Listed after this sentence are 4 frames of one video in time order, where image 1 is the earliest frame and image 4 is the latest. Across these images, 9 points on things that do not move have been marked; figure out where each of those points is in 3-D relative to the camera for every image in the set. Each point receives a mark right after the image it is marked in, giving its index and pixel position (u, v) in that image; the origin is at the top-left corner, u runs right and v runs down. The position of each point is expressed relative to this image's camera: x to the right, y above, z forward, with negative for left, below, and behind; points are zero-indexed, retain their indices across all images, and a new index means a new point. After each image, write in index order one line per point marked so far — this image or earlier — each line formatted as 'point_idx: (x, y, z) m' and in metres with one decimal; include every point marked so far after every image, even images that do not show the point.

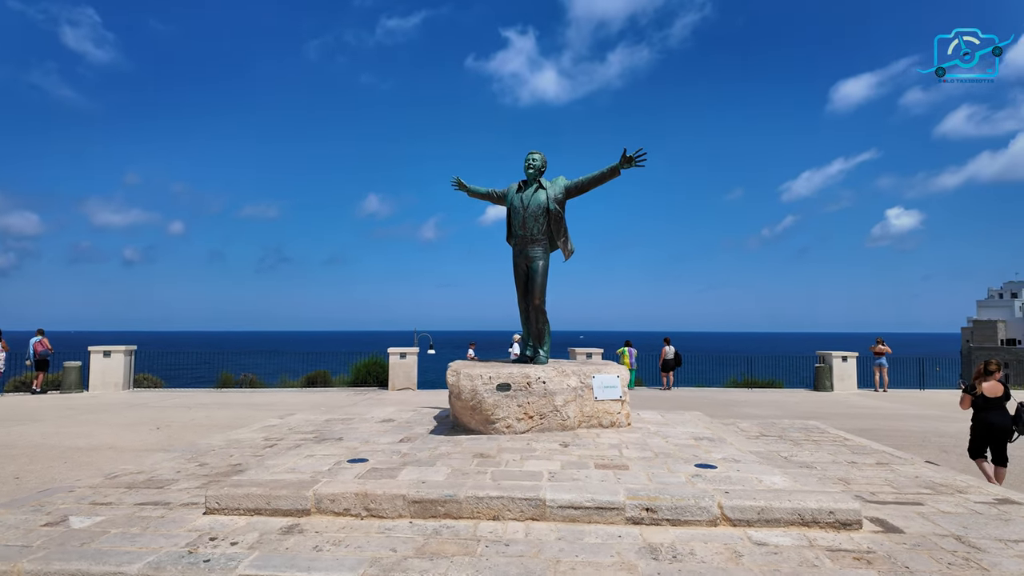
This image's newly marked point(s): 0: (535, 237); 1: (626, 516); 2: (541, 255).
0: (+0.3, +0.6, +7.3) m
1: (+0.8, -1.6, +4.1) m
2: (+0.4, +0.4, +7.3) m
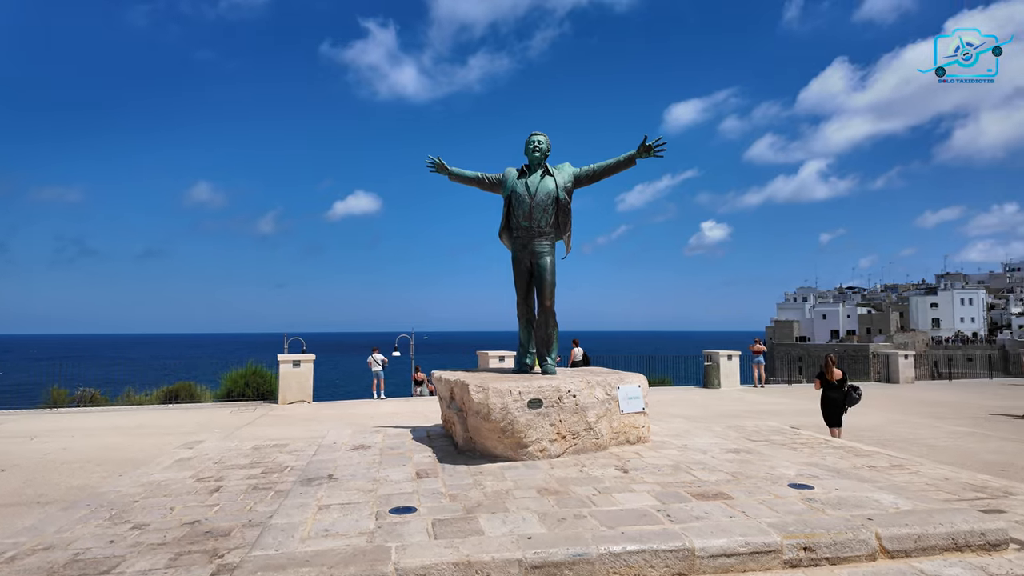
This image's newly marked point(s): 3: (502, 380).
0: (+0.3, +0.6, +6.4) m
1: (+1.6, -1.6, +3.5) m
2: (+0.4, +0.4, +6.4) m
3: (-0.1, -0.8, +5.4) m
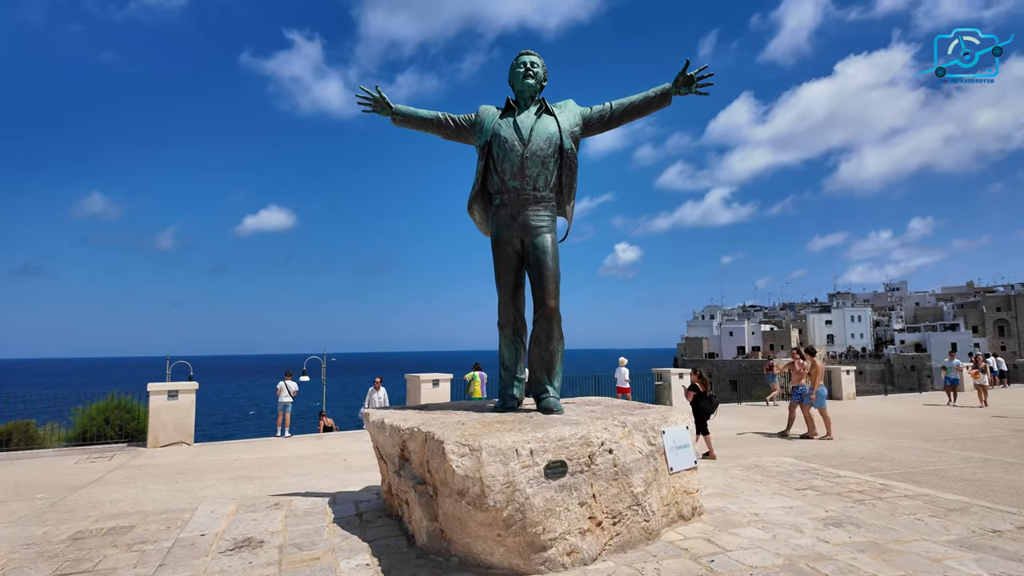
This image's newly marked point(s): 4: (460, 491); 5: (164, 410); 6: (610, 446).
0: (+0.2, +0.7, +4.3) m
1: (+1.8, -1.4, +1.4) m
2: (+0.3, +0.5, +4.3) m
3: (-0.1, -0.7, +3.1) m
4: (-0.3, -1.0, +2.9) m
5: (-6.1, -2.2, +10.7) m
6: (+0.6, -0.9, +3.4) m
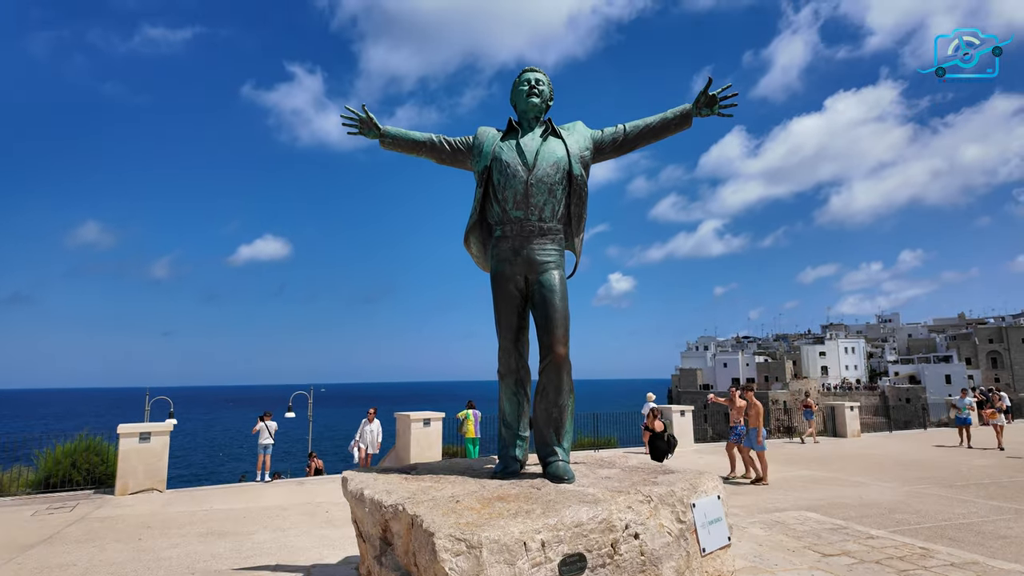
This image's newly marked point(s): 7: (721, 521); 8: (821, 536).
0: (+0.2, +0.4, +3.8) m
1: (+1.9, -1.6, +0.8) m
2: (+0.3, +0.2, +3.8) m
3: (-0.1, -1.0, +2.5) m
4: (-0.2, -1.2, +2.3) m
5: (-6.2, -2.7, +10.0) m
6: (+0.6, -1.1, +2.8) m
7: (+1.2, -1.3, +3.4) m
8: (+3.0, -2.4, +5.9) m
